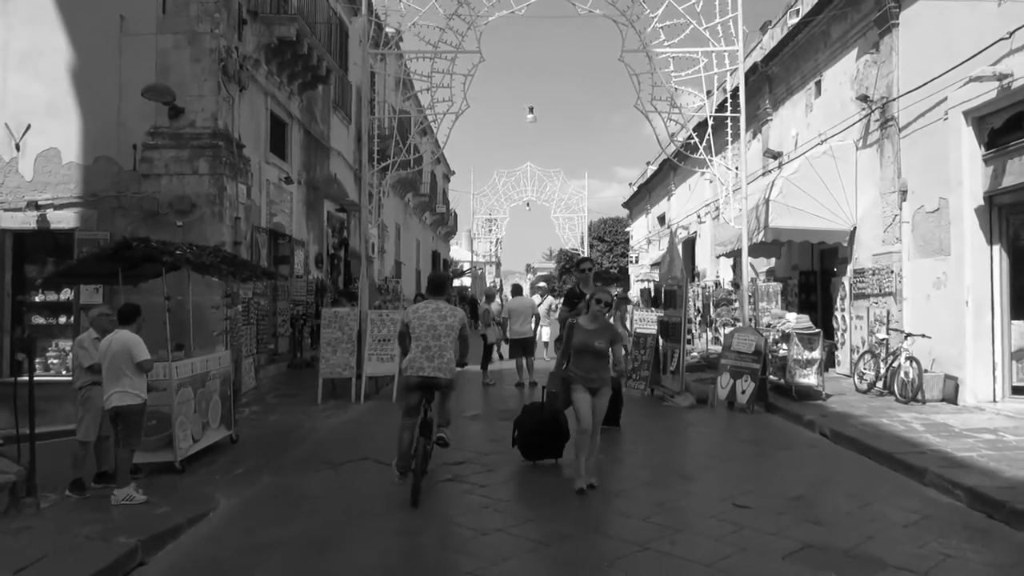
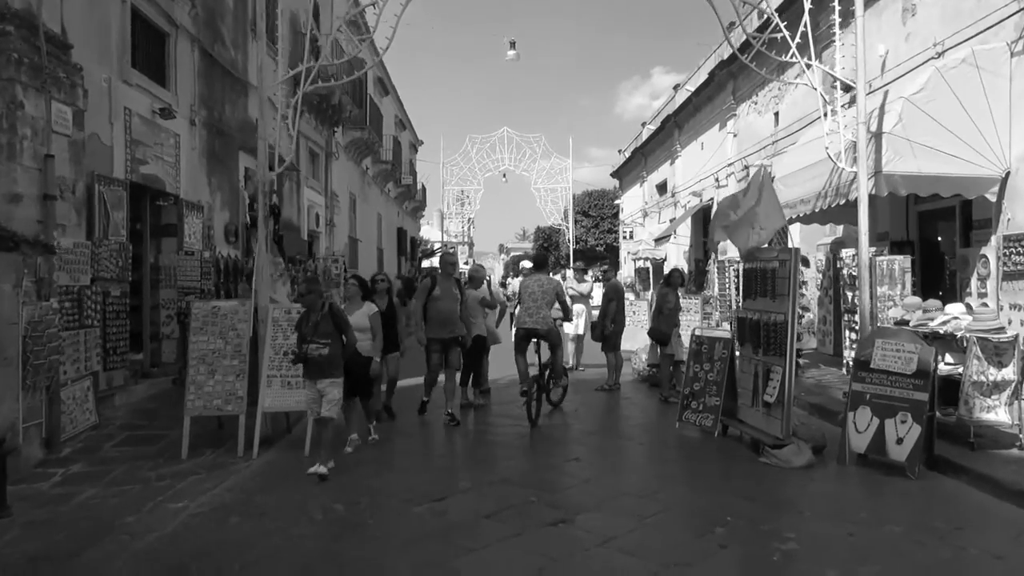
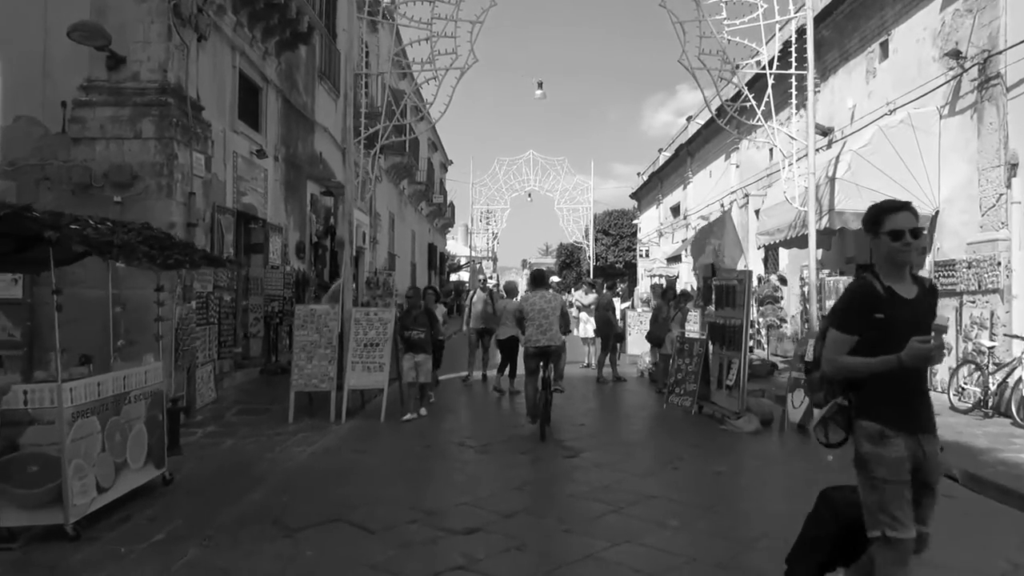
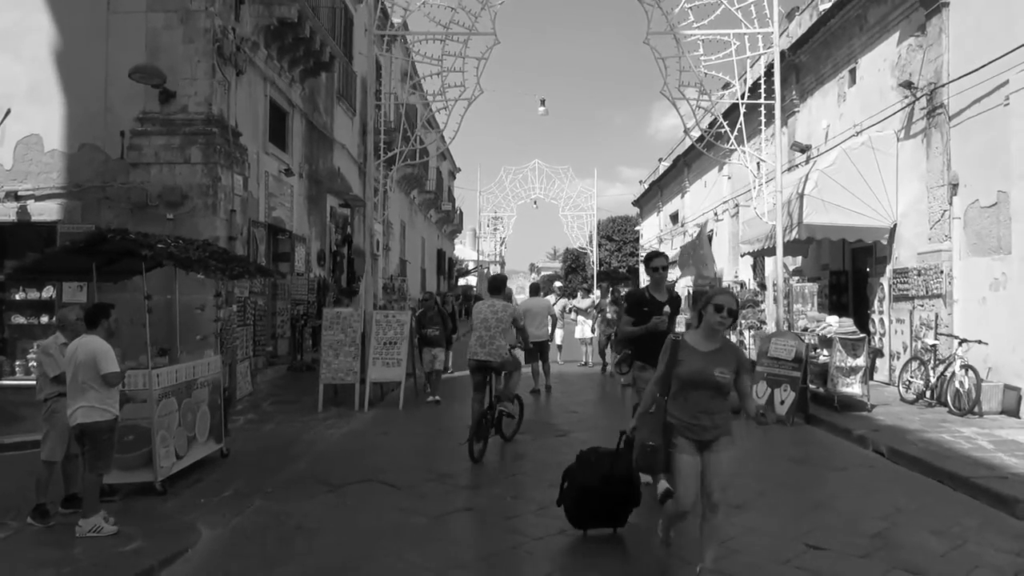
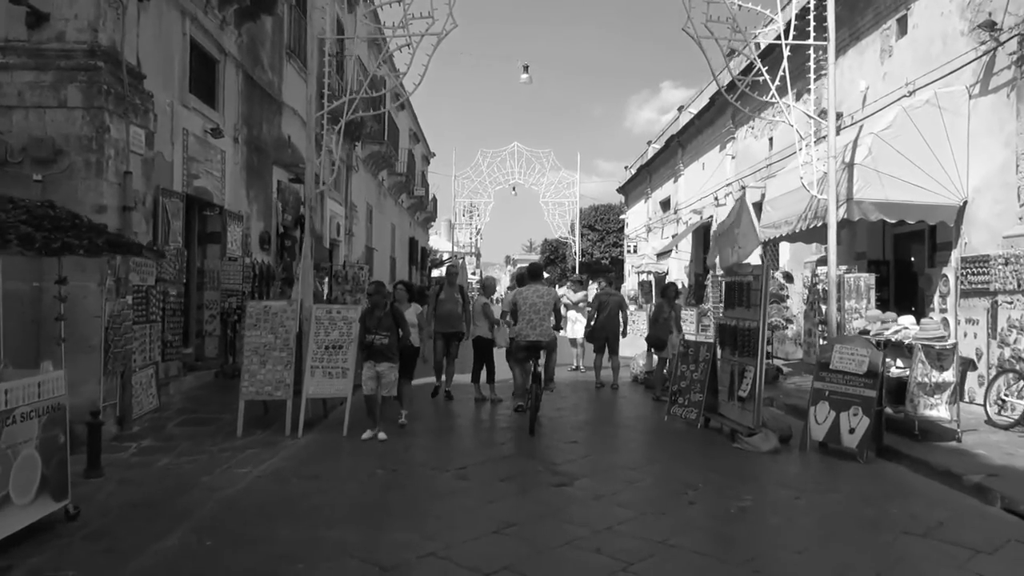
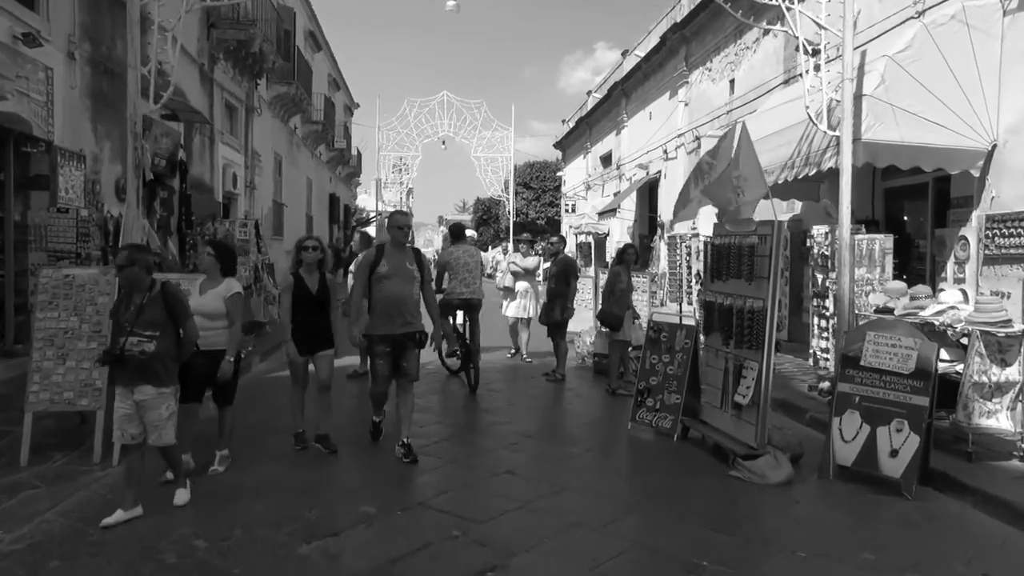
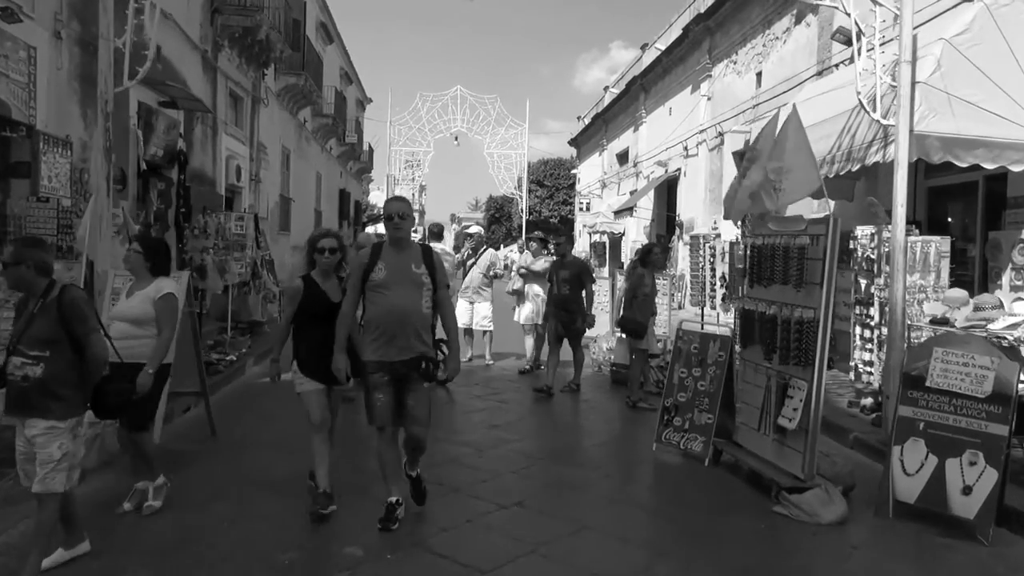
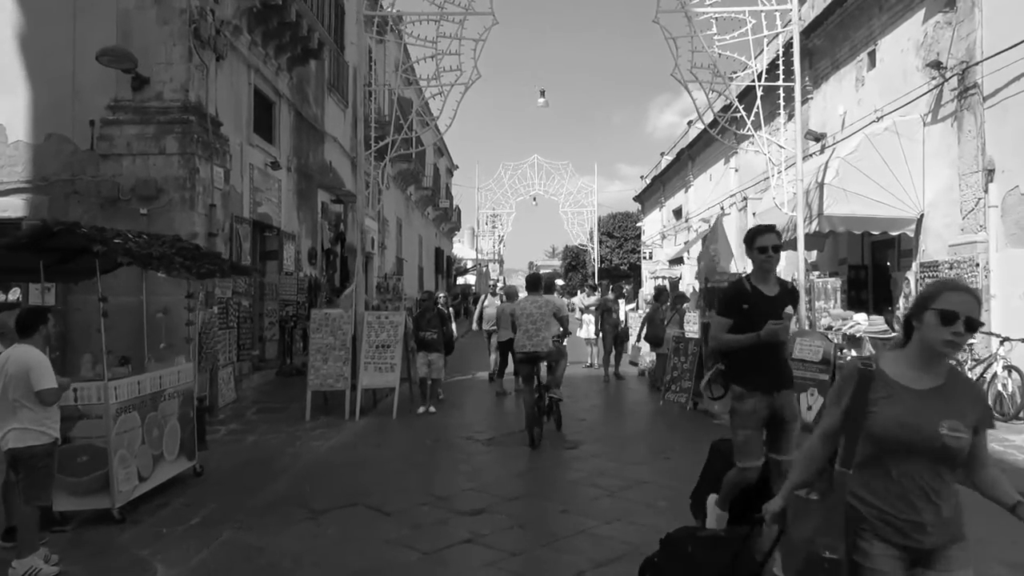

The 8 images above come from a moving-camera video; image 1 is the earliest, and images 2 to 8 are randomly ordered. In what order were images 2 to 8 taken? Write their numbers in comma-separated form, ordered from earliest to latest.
4, 8, 3, 5, 2, 6, 7
